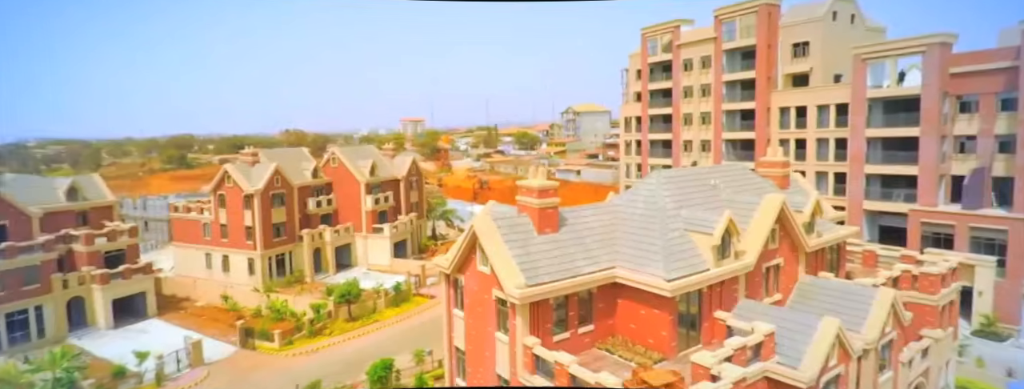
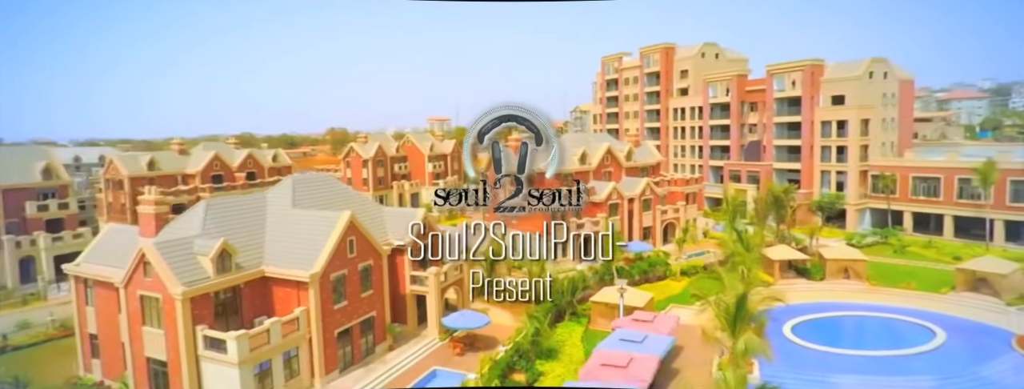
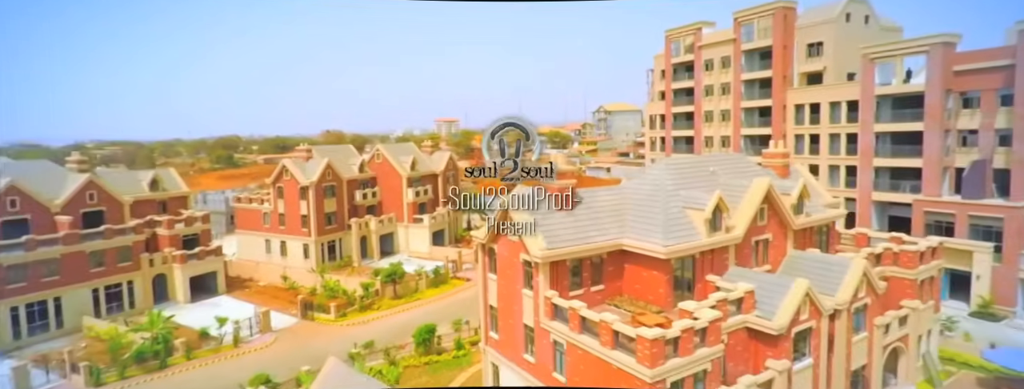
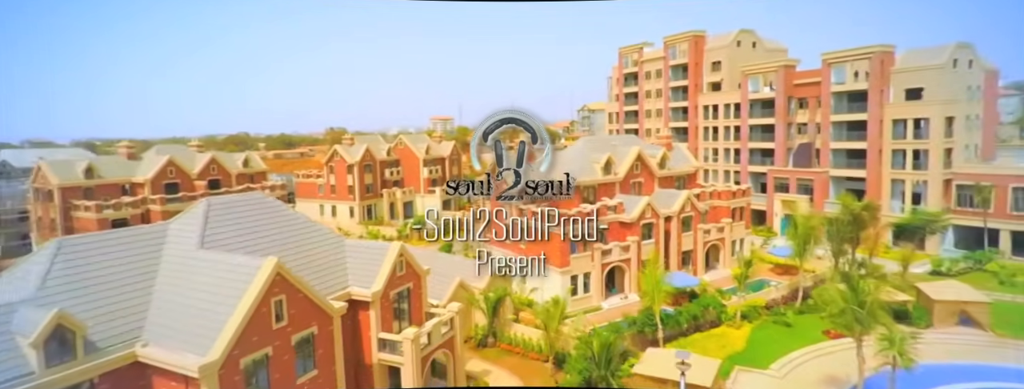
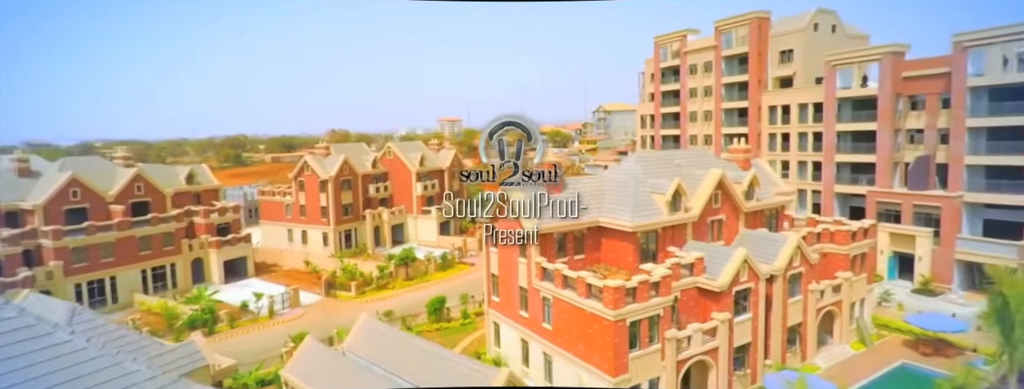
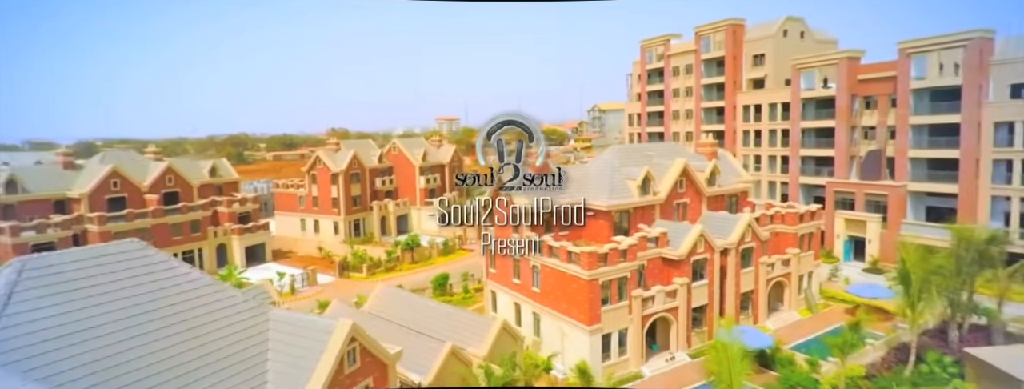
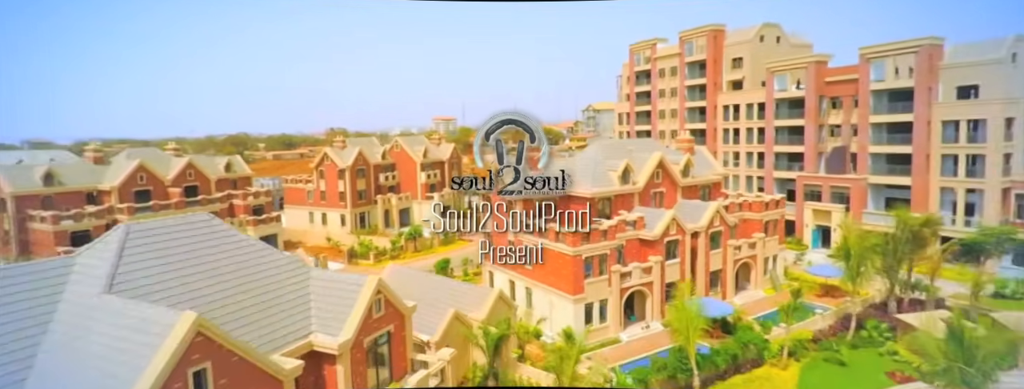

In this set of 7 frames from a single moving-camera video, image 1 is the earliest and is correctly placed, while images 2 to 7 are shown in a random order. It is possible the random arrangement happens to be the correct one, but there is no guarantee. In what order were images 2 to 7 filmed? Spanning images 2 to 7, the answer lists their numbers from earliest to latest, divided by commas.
3, 5, 6, 7, 4, 2
